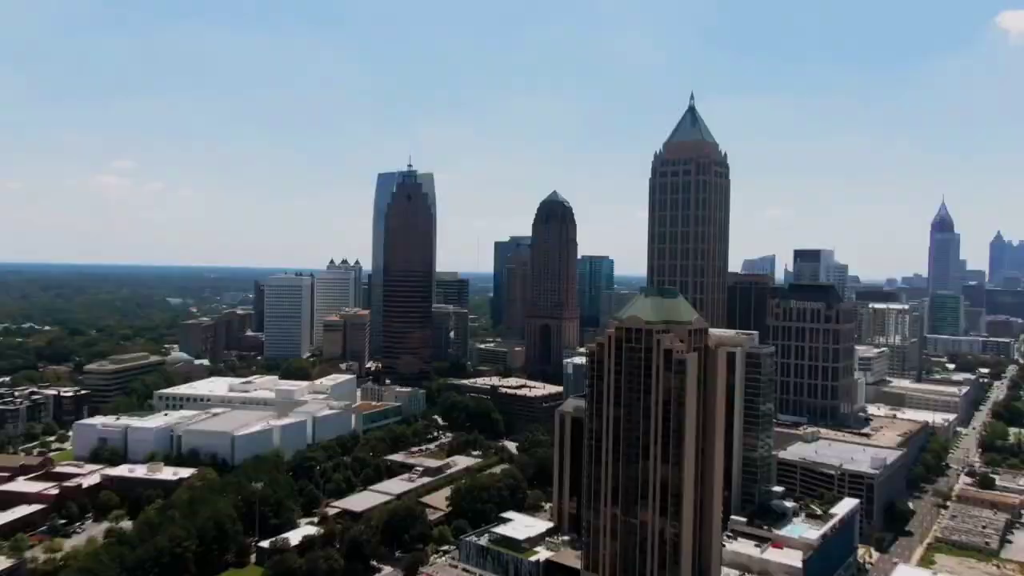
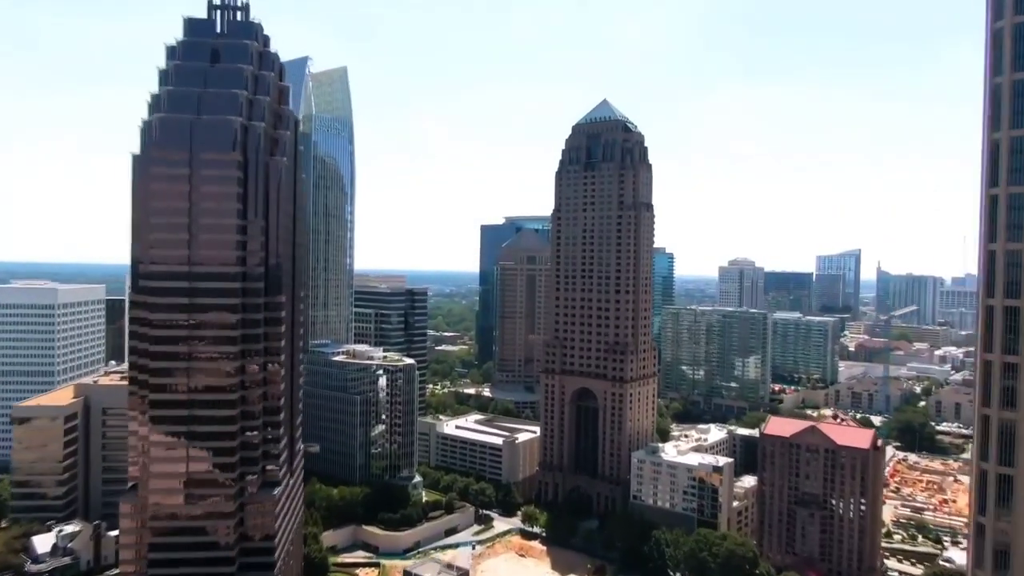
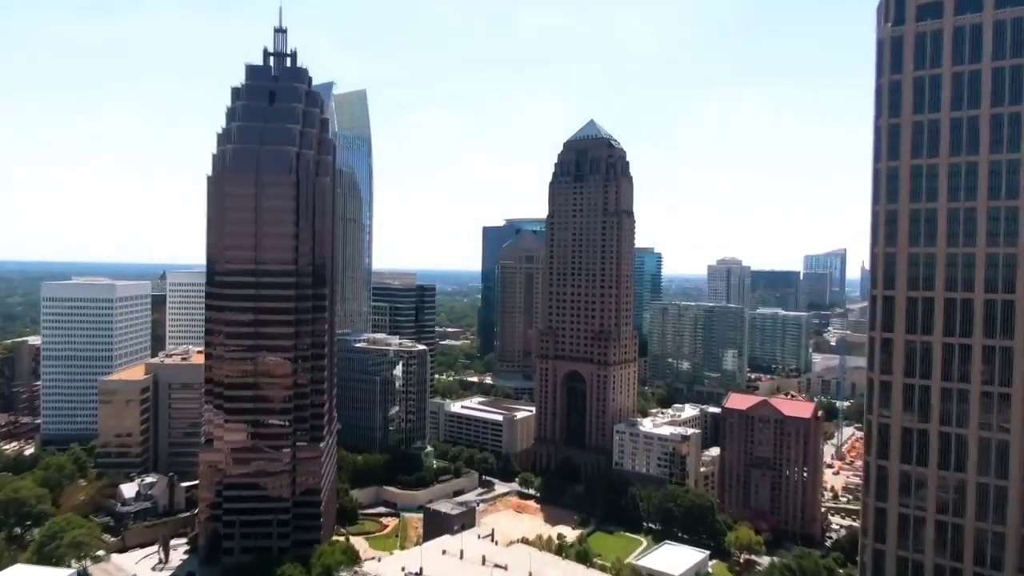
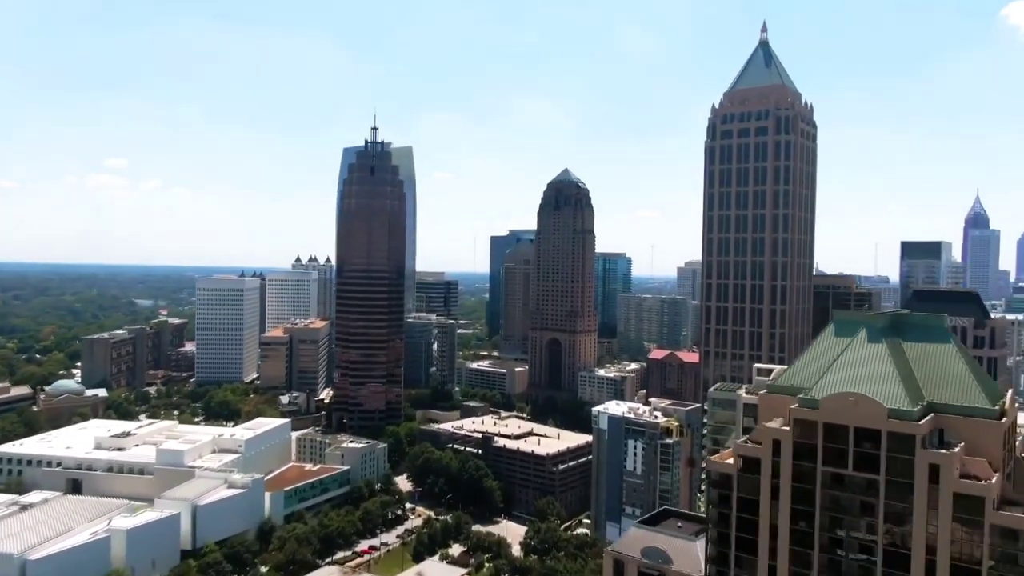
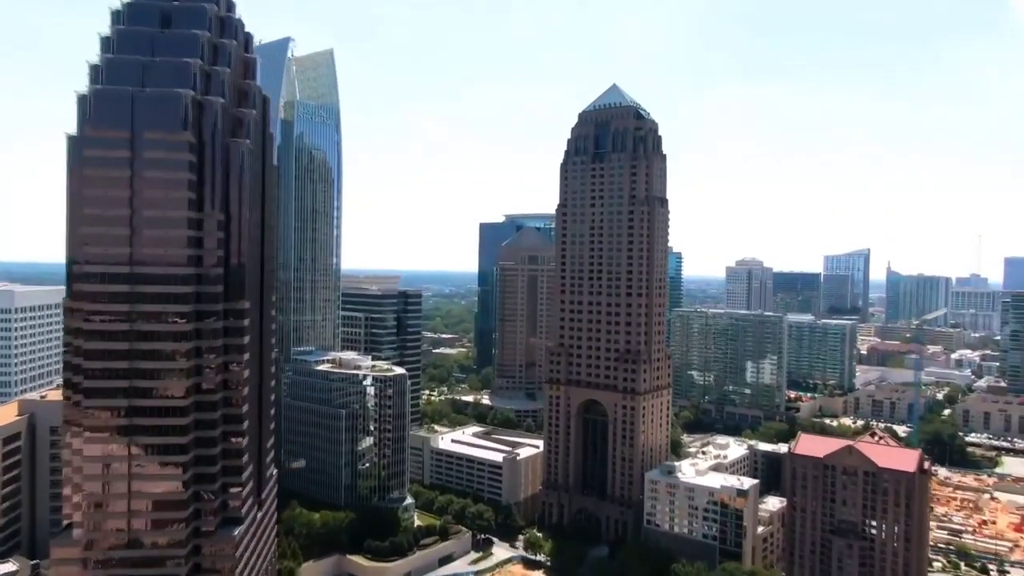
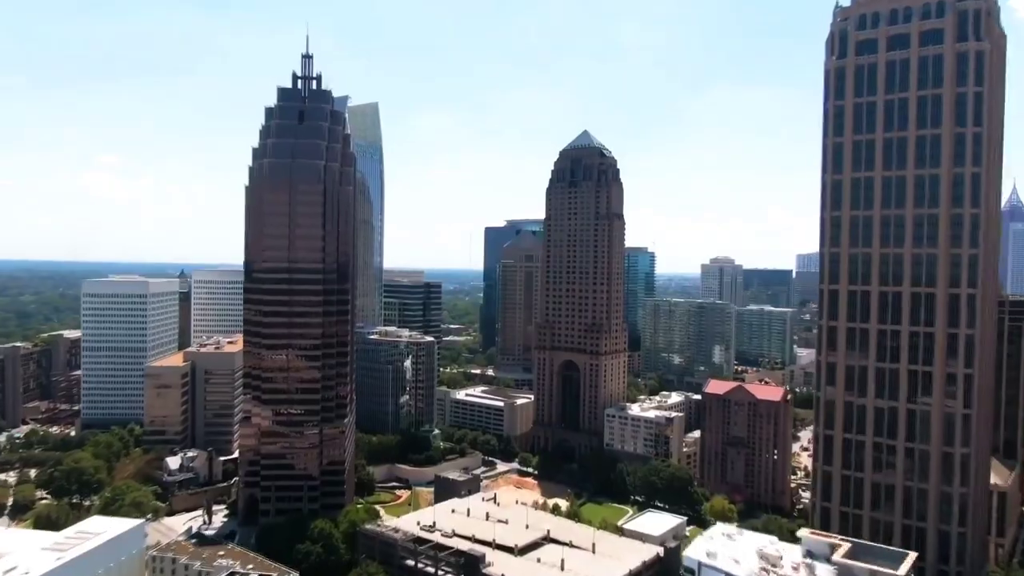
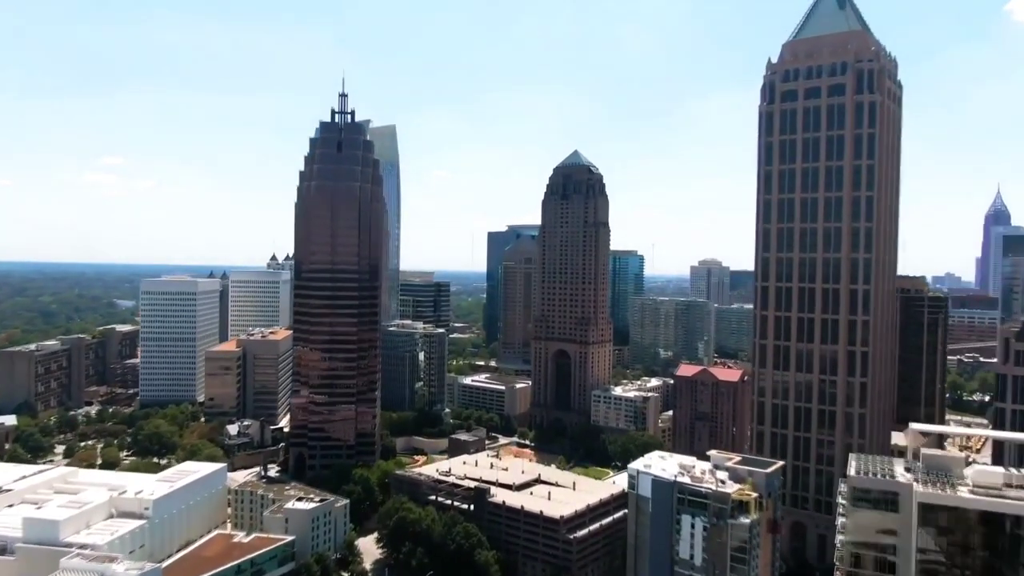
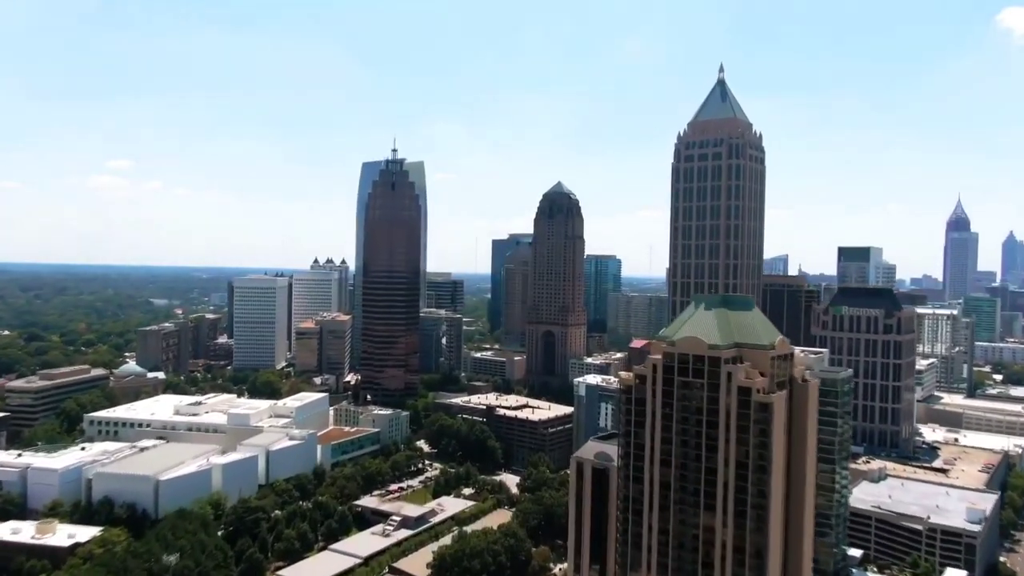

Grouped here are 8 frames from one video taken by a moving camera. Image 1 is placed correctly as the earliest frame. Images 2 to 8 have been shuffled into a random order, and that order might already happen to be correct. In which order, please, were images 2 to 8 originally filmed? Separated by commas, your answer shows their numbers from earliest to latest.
8, 4, 7, 6, 3, 2, 5
